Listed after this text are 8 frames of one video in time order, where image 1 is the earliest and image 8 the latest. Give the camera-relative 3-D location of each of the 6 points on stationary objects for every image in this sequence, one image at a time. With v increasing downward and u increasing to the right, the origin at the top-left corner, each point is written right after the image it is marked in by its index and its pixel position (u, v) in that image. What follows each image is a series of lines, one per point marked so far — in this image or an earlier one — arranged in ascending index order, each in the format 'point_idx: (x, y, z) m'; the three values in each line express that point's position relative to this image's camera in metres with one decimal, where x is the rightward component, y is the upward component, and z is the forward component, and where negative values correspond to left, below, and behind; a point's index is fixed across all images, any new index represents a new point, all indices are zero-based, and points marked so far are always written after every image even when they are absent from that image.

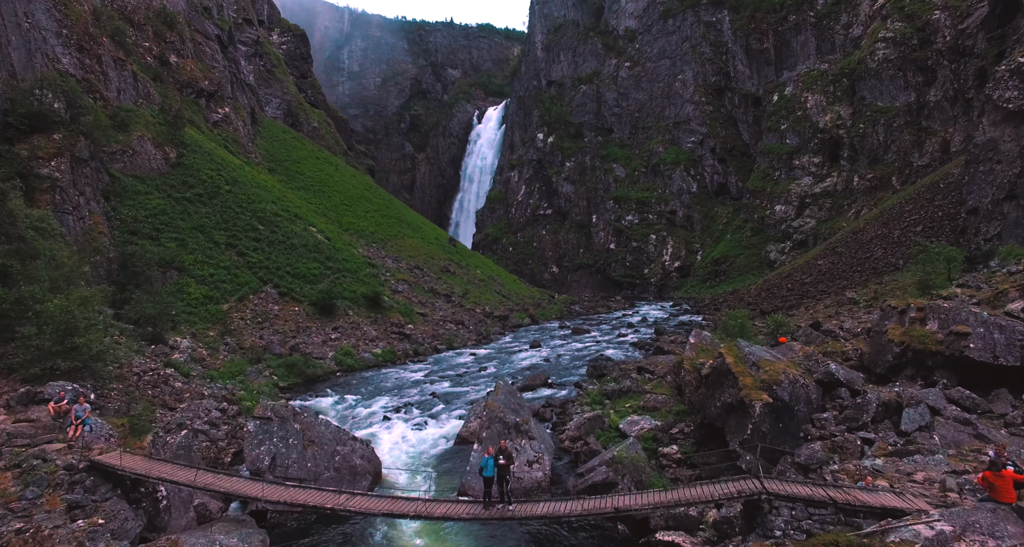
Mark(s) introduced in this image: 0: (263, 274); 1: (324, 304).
0: (-10.0, 0.0, +19.0) m
1: (-7.4, -1.2, +18.8) m
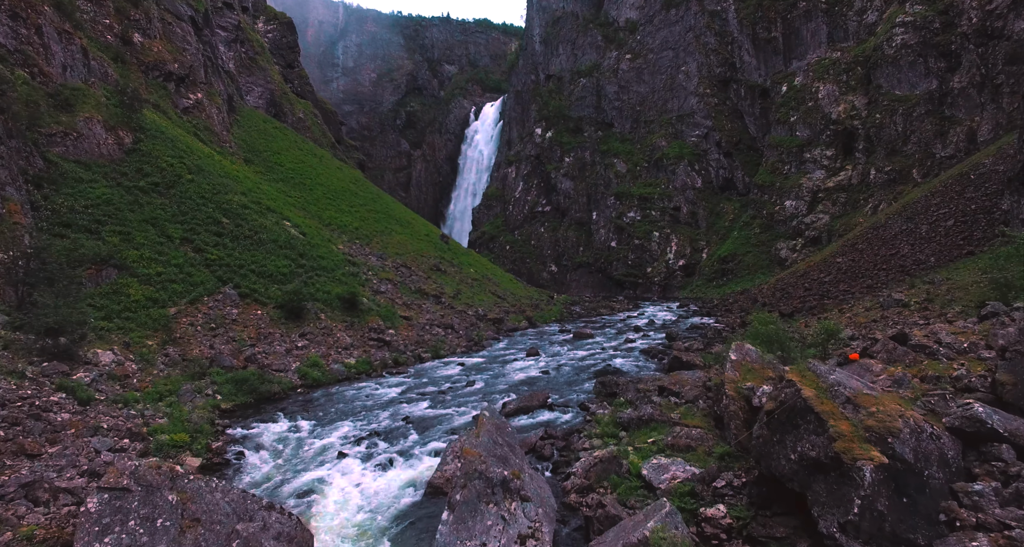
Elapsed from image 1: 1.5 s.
0: (-10.2, +0.1, +16.7) m
1: (-7.6, -1.2, +16.5) m
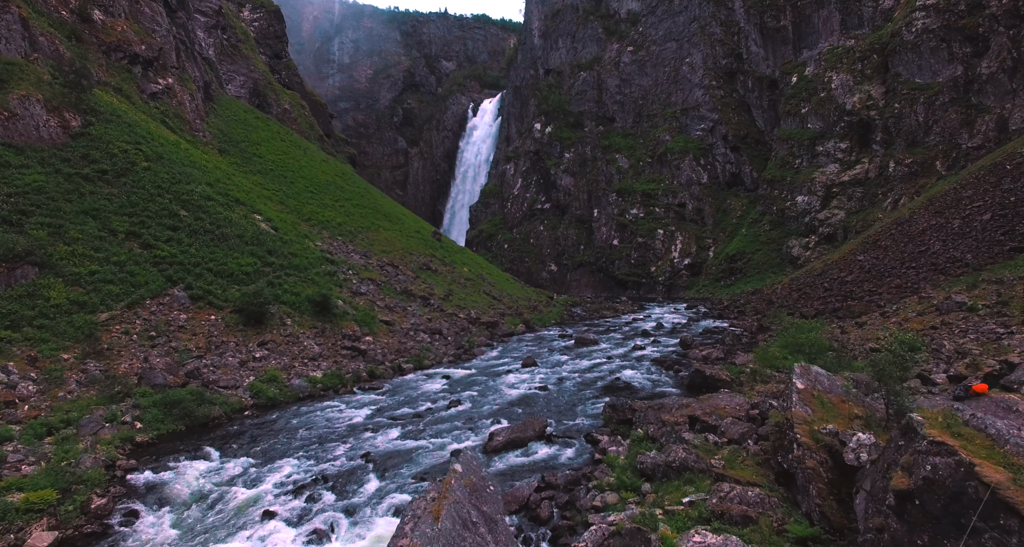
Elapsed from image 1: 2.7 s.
0: (-10.4, +0.1, +14.5) m
1: (-7.8, -1.1, +14.3) m
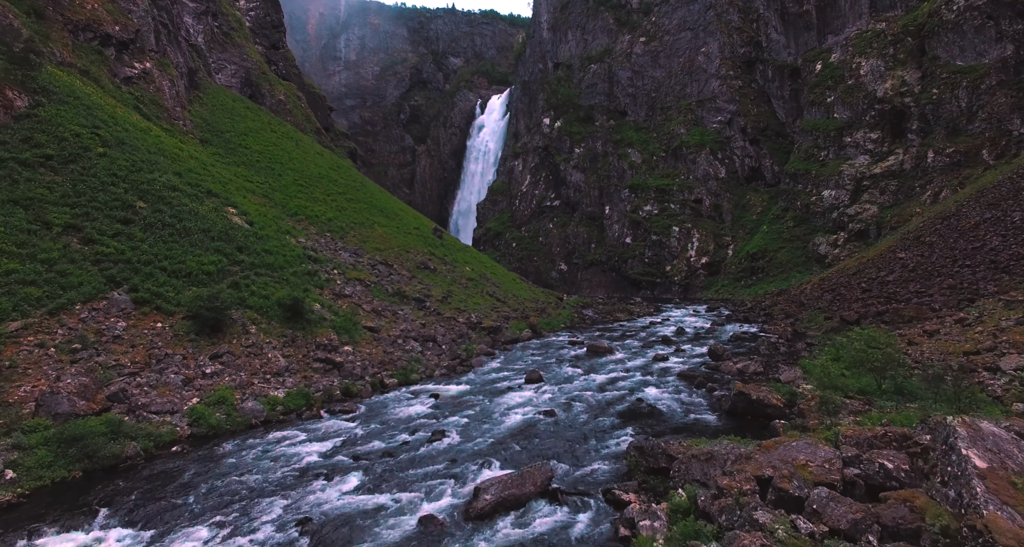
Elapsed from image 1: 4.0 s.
0: (-10.4, +0.1, +12.4) m
1: (-7.8, -1.1, +12.1) m
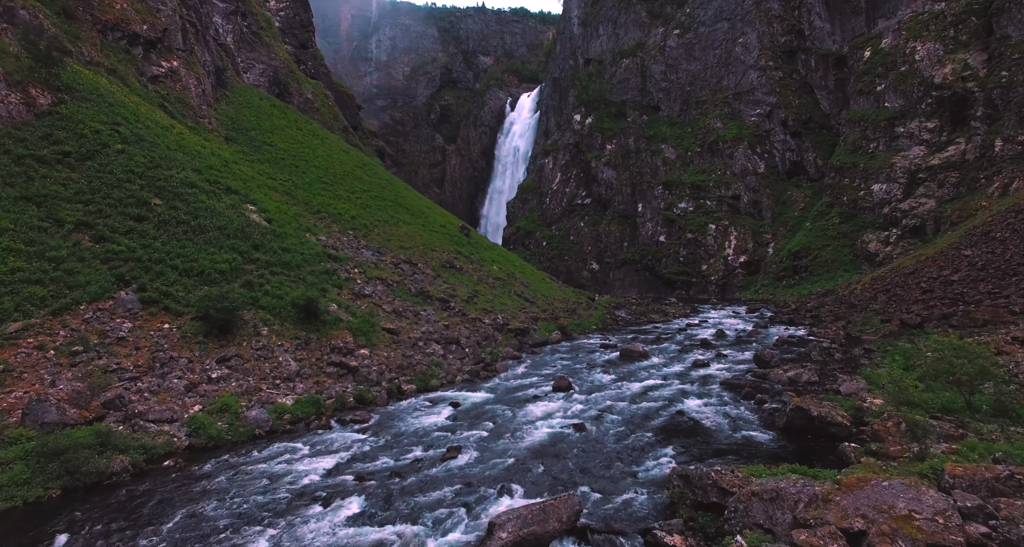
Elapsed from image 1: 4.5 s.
0: (-9.7, +0.1, +12.0) m
1: (-7.2, -1.1, +11.5) m
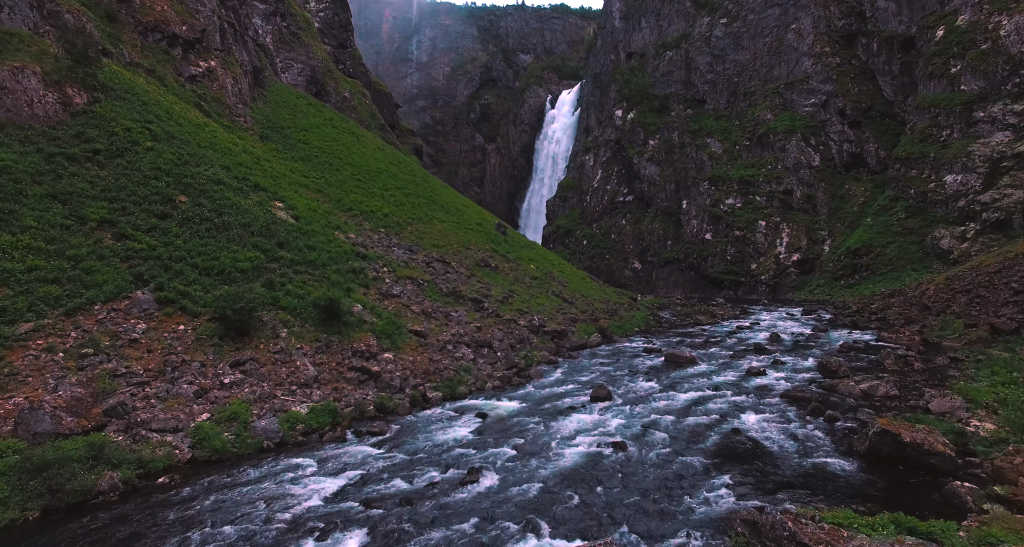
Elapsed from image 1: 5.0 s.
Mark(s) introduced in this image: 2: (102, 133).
0: (-9.0, +0.2, +11.6) m
1: (-6.5, -1.1, +10.9) m
2: (-13.0, +4.5, +15.1) m
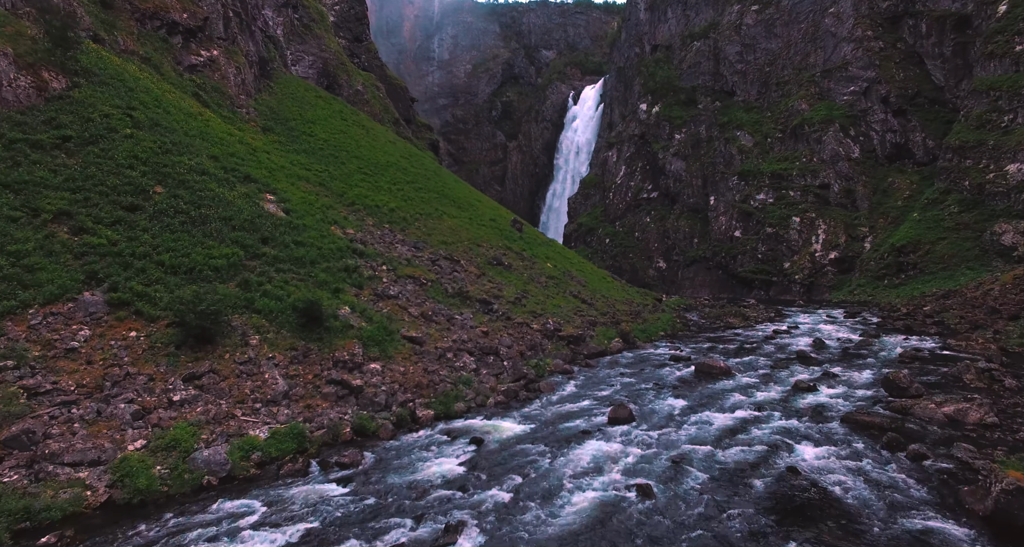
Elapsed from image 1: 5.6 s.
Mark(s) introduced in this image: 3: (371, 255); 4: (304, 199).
0: (-8.9, +0.2, +10.2) m
1: (-6.4, -1.0, +9.5) m
2: (-12.7, +4.5, +13.9) m
3: (-4.9, +0.6, +16.5) m
4: (-7.8, +2.8, +17.9) m
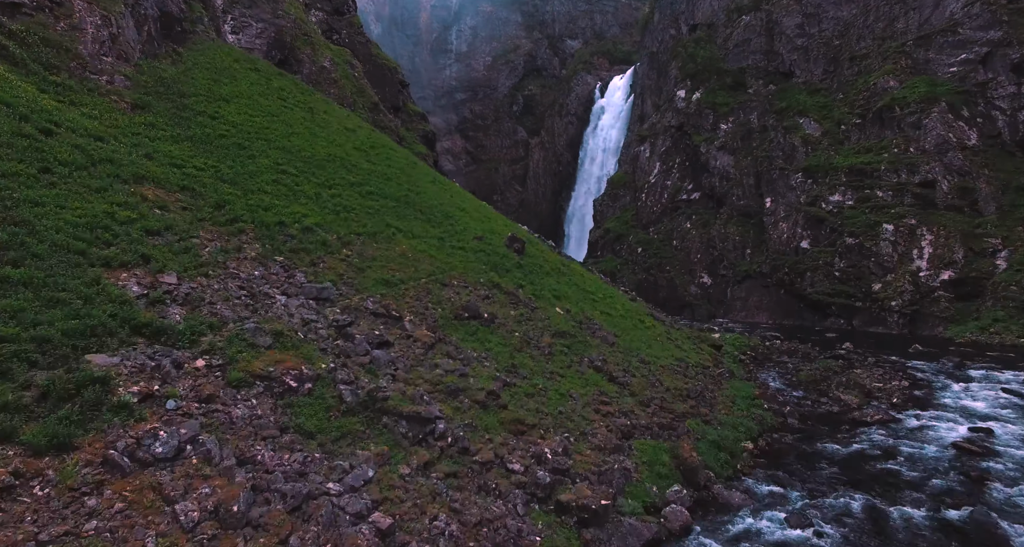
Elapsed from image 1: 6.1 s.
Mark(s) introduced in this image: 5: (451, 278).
0: (-10.1, -1.5, +2.0) m
1: (-7.6, -2.8, +1.1) m
2: (-13.7, +2.8, +5.9) m
3: (-5.8, -1.1, +8.1) m
4: (-8.5, +1.1, +9.6) m
5: (-1.9, -0.2, +15.1) m
